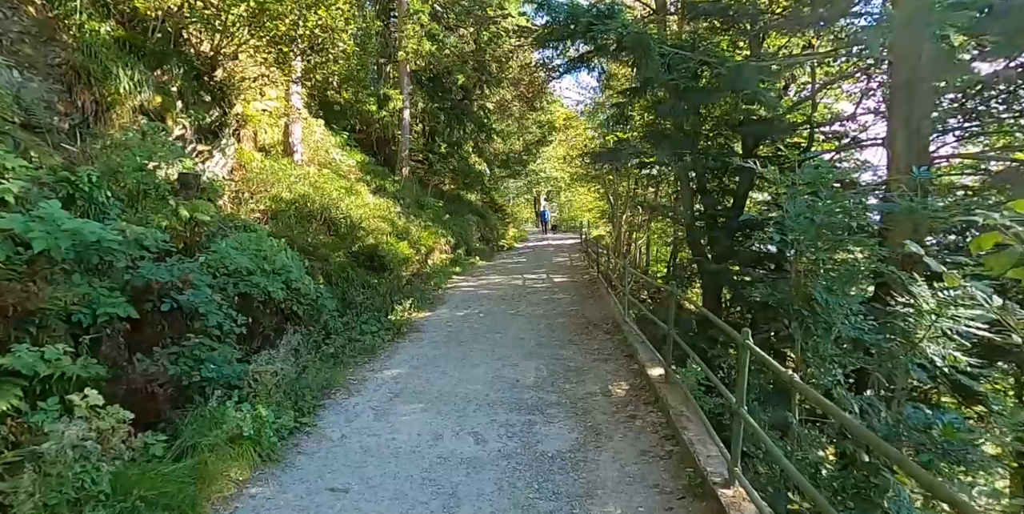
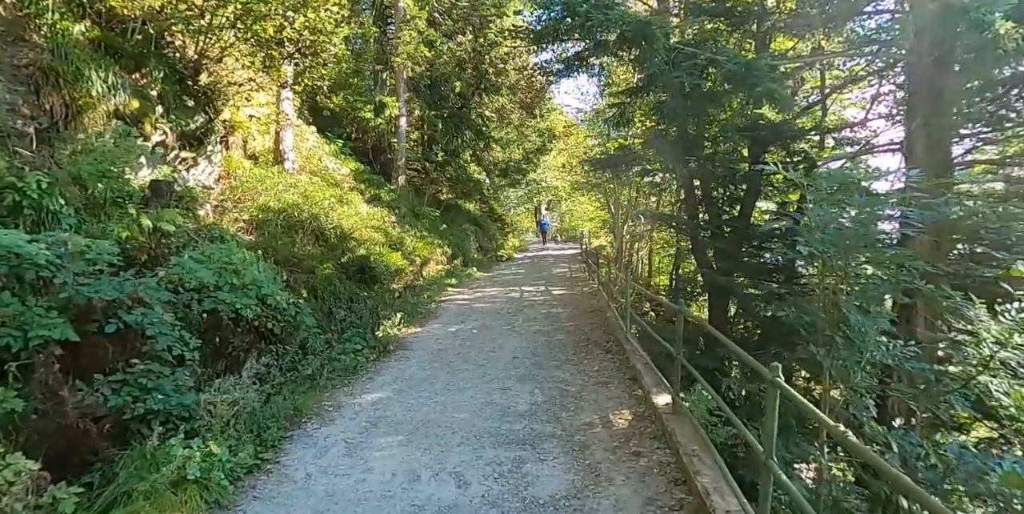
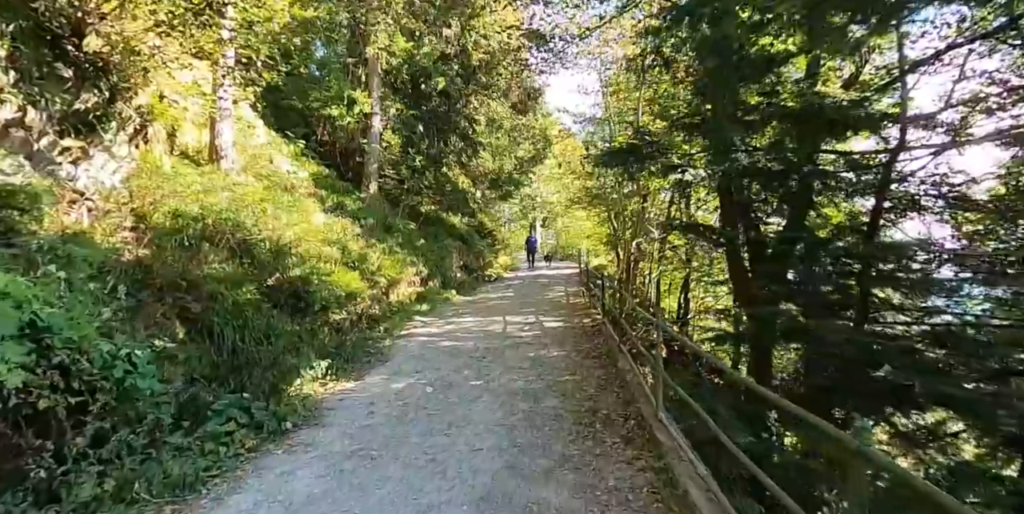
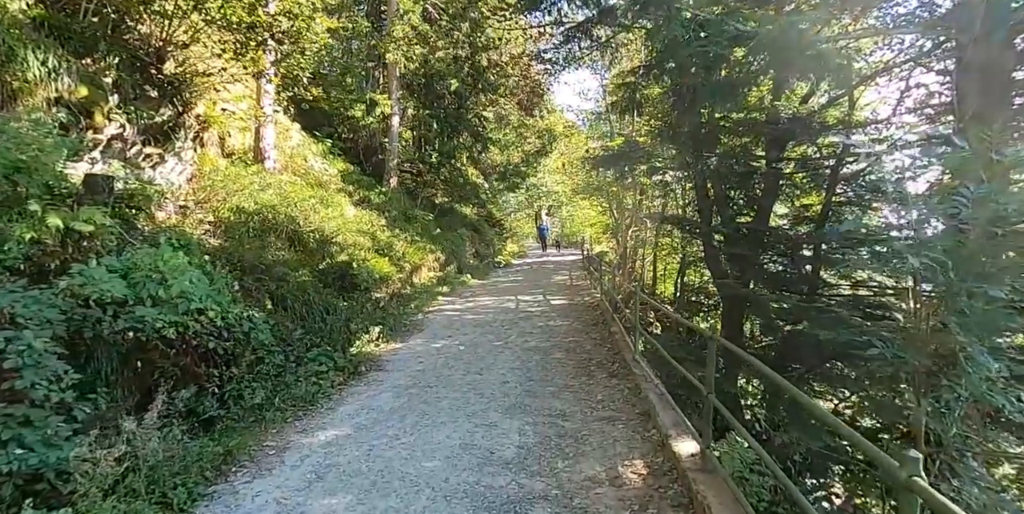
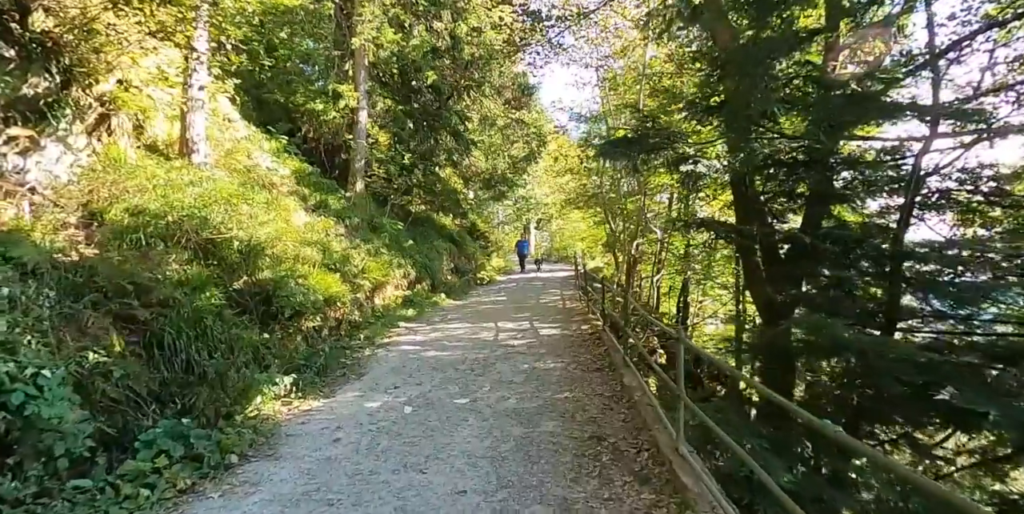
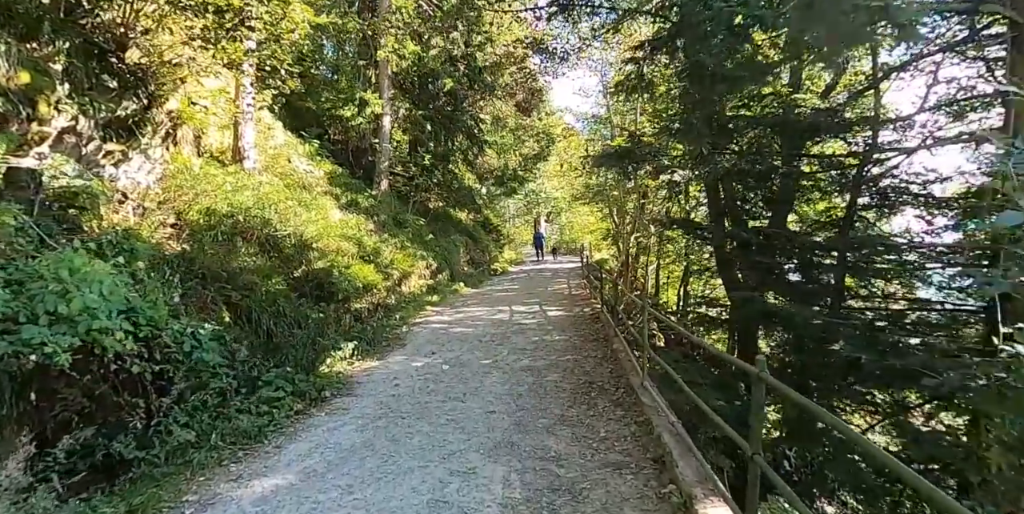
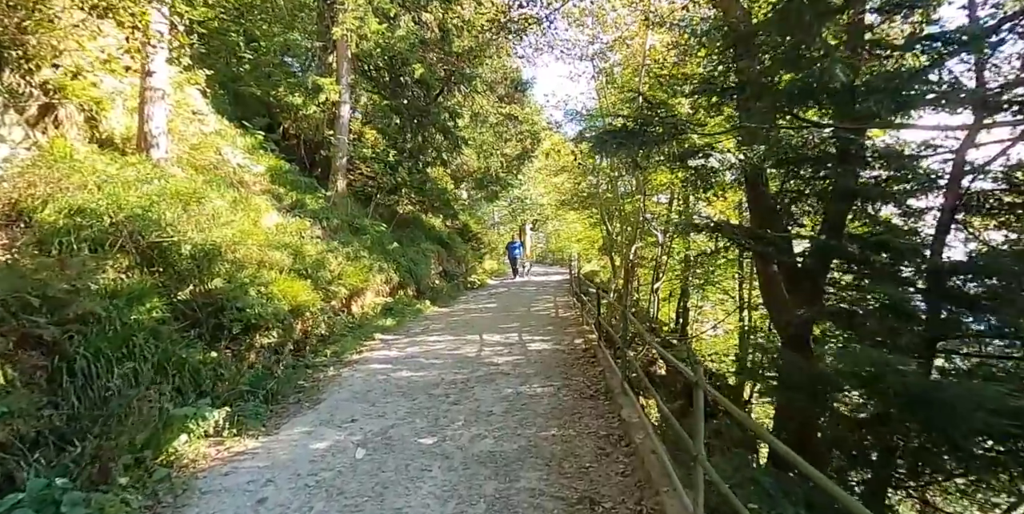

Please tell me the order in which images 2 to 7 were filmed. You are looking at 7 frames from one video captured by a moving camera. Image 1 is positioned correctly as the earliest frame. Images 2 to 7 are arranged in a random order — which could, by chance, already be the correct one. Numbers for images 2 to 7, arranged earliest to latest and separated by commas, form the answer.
2, 4, 6, 3, 5, 7
